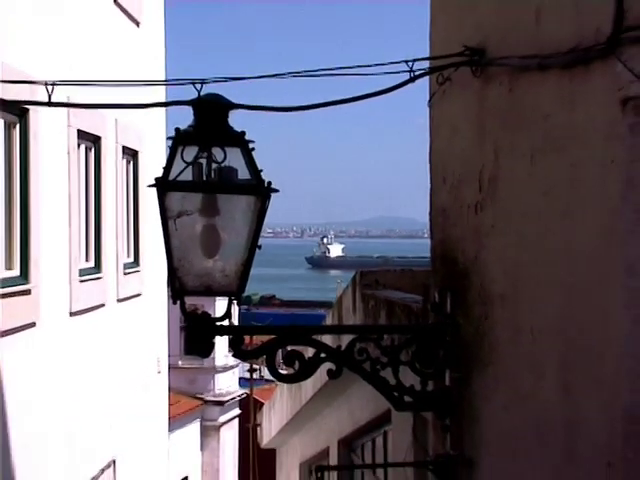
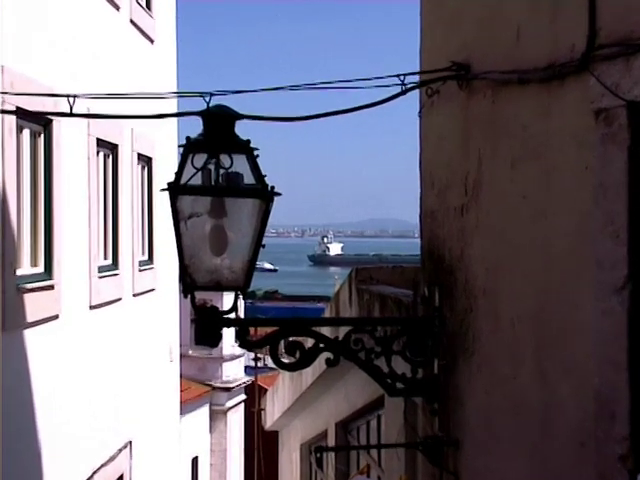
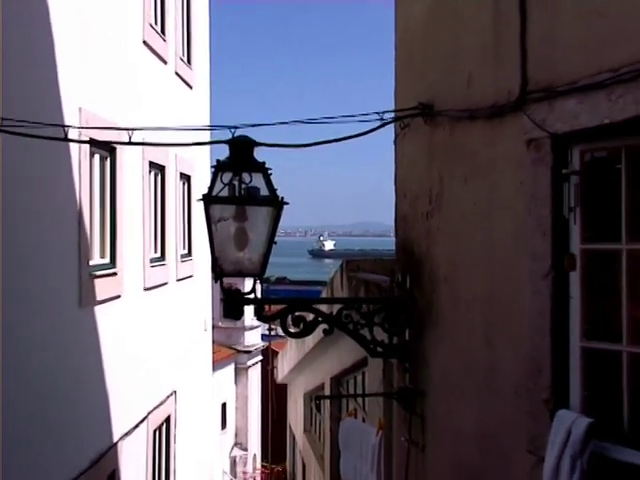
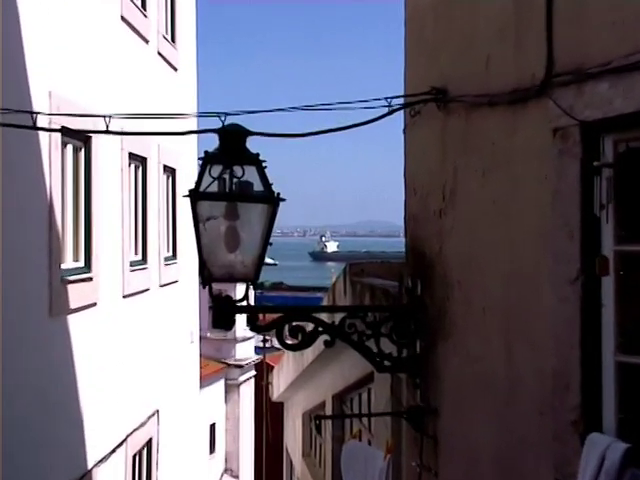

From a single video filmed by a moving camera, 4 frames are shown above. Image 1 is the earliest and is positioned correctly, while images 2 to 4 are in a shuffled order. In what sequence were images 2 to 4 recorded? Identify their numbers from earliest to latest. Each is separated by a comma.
3, 4, 2
